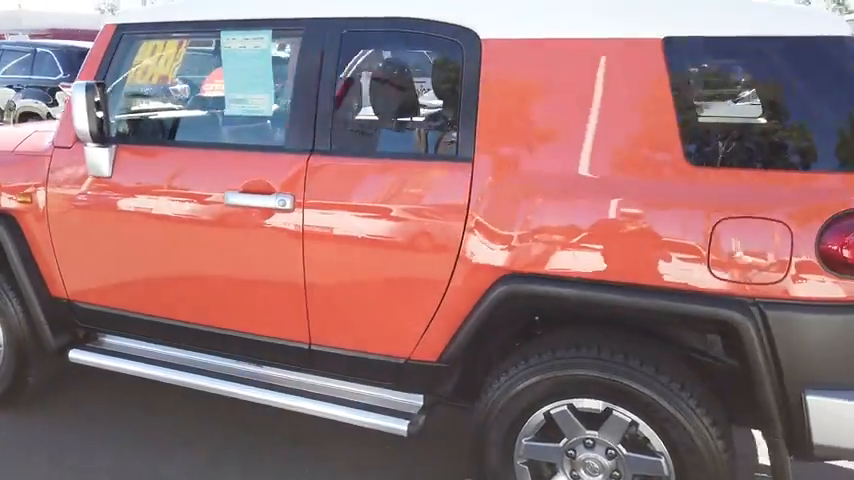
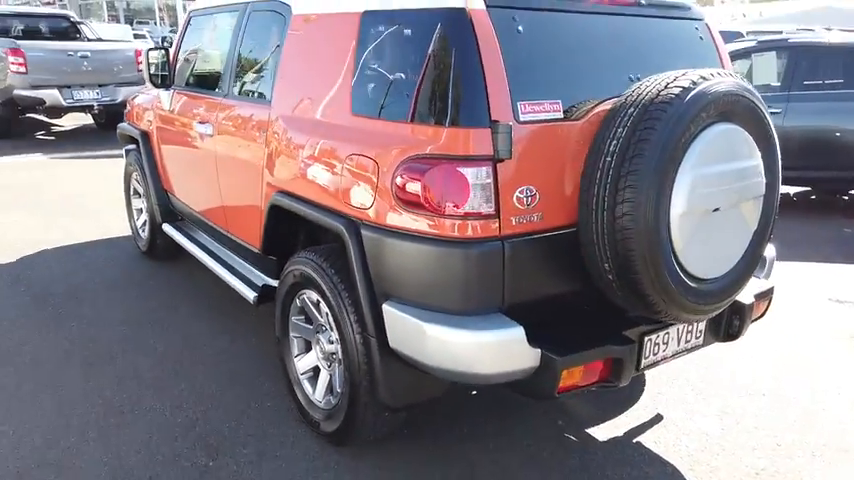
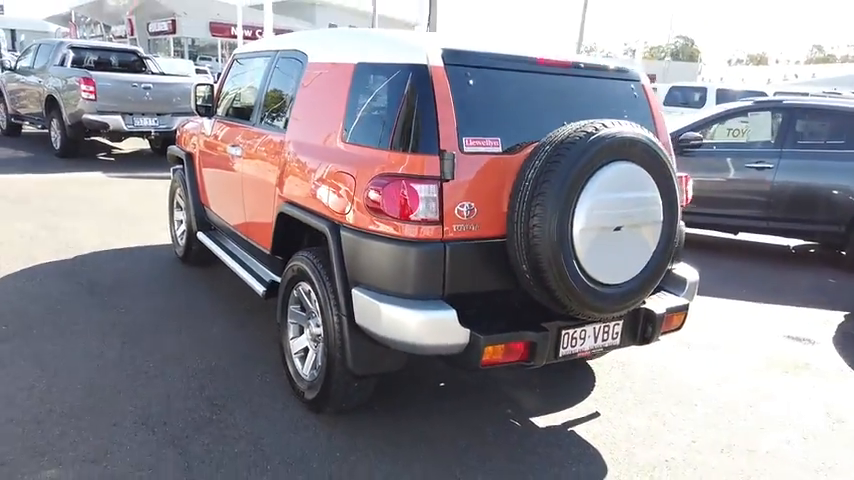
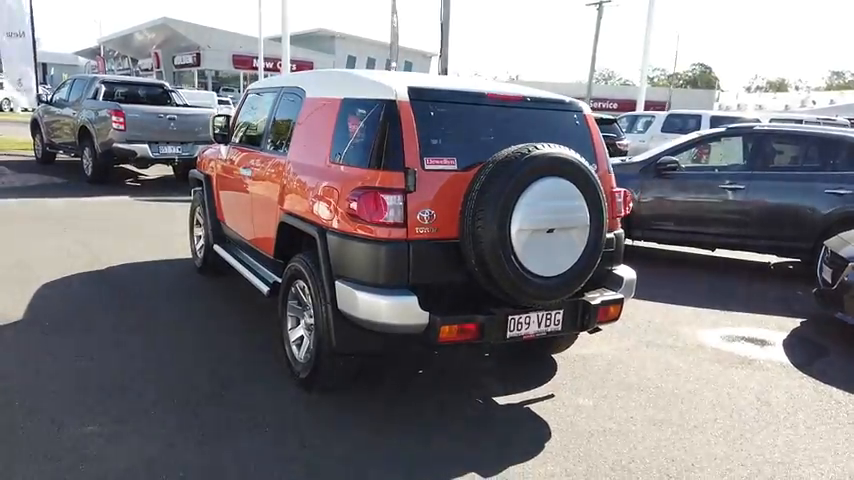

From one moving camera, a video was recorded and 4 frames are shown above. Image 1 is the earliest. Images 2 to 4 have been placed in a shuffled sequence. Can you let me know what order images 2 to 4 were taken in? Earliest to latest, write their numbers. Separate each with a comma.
2, 3, 4
